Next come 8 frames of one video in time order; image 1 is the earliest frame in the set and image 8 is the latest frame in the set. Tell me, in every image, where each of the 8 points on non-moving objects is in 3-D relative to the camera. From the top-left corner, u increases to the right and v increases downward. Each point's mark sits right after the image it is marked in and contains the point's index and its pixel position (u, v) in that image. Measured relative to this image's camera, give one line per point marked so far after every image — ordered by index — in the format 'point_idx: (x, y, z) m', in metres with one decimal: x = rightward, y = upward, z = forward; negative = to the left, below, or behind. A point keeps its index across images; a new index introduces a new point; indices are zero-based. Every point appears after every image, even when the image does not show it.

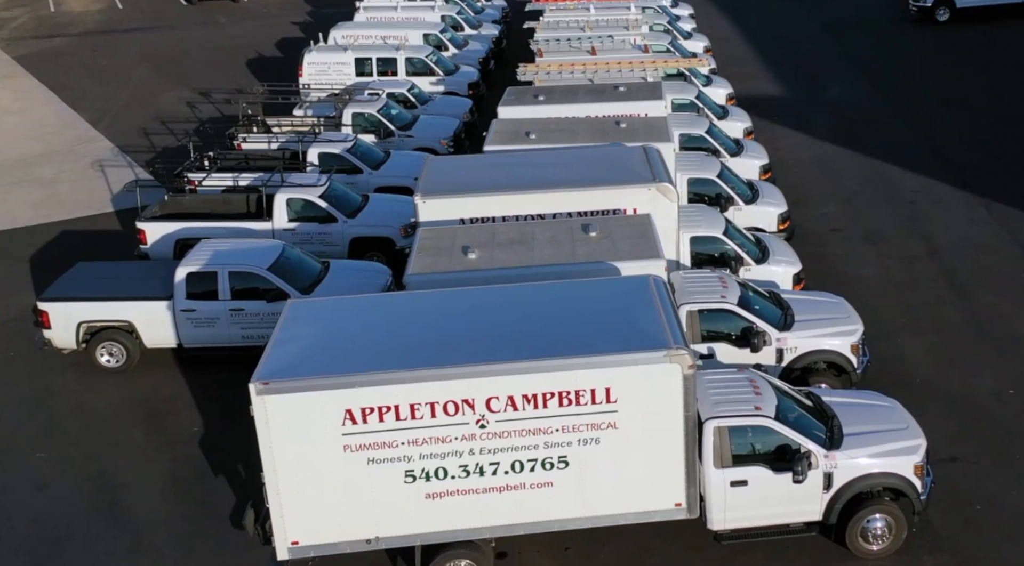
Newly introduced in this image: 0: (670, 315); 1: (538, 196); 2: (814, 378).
0: (+1.7, -0.3, +14.5) m
1: (+0.4, +1.3, +19.5) m
2: (+3.9, -1.2, +17.6) m
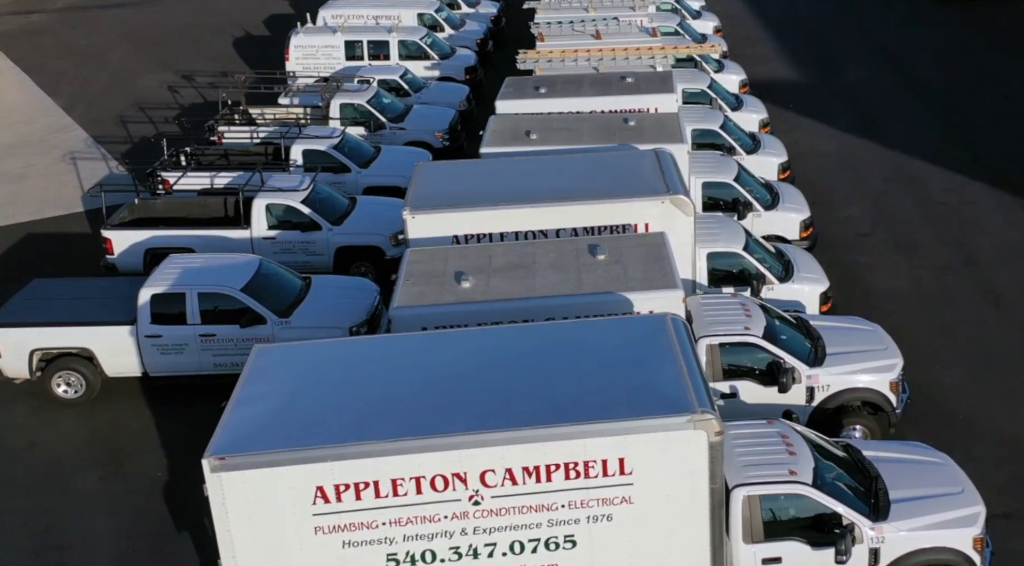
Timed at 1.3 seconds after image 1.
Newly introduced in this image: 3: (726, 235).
0: (+1.7, -0.8, +12.7) m
1: (+0.3, +1.0, +17.6) m
2: (+3.9, -1.6, +15.7) m
3: (+3.0, +0.7, +19.0) m
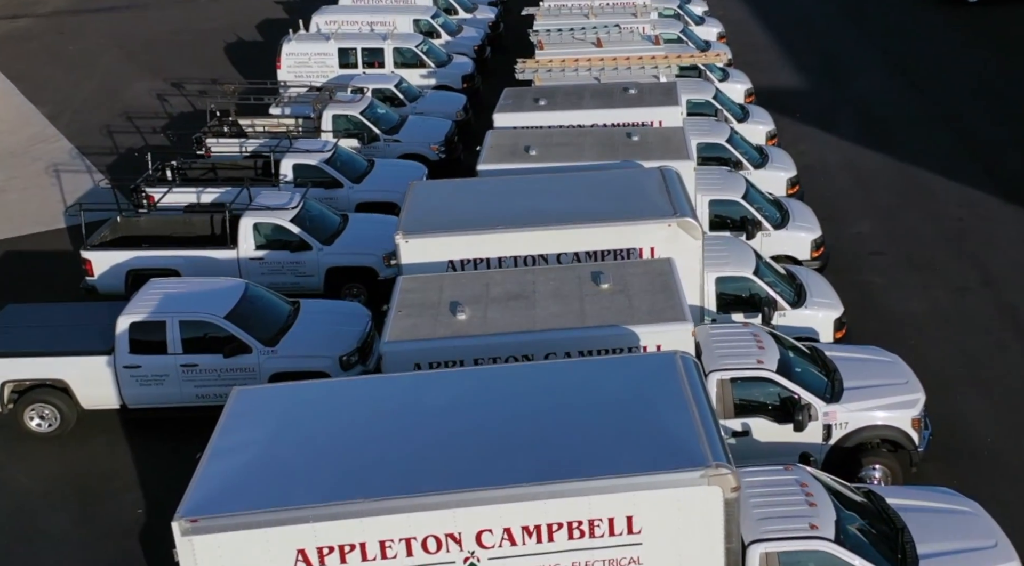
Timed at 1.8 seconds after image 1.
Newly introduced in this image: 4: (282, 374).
0: (+1.7, -1.1, +11.8) m
1: (+0.3, +0.6, +16.7) m
2: (+3.9, -1.9, +14.8) m
3: (+3.0, +0.3, +18.1) m
4: (-2.9, -1.1, +16.9) m
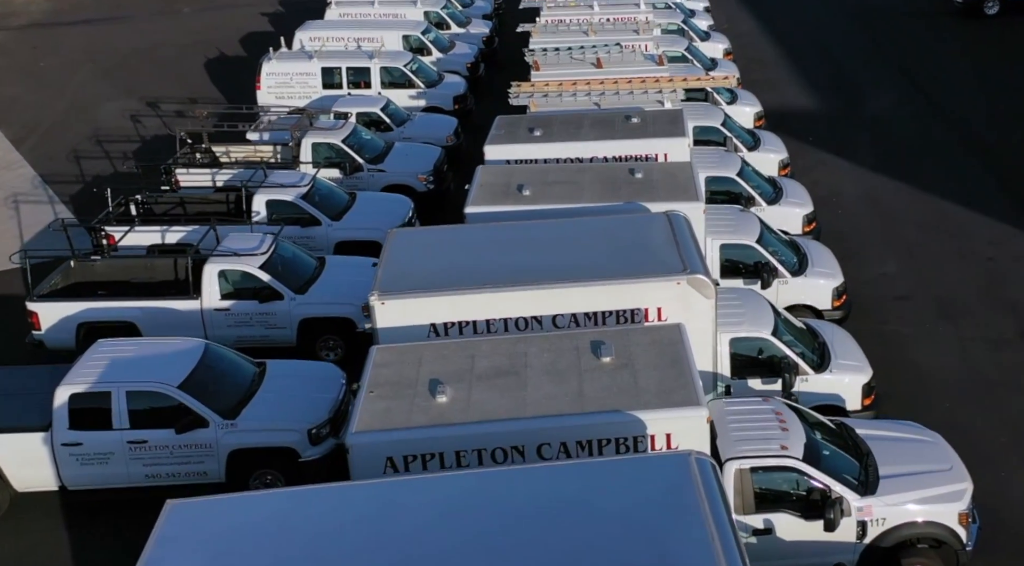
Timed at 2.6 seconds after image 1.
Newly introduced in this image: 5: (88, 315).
0: (+1.6, -1.8, +9.9) m
1: (+0.2, -0.1, +14.8) m
2: (+3.8, -2.6, +13.0) m
3: (+2.9, -0.4, +16.2) m
4: (-3.0, -1.9, +15.0) m
5: (-5.7, -0.4, +18.3) m
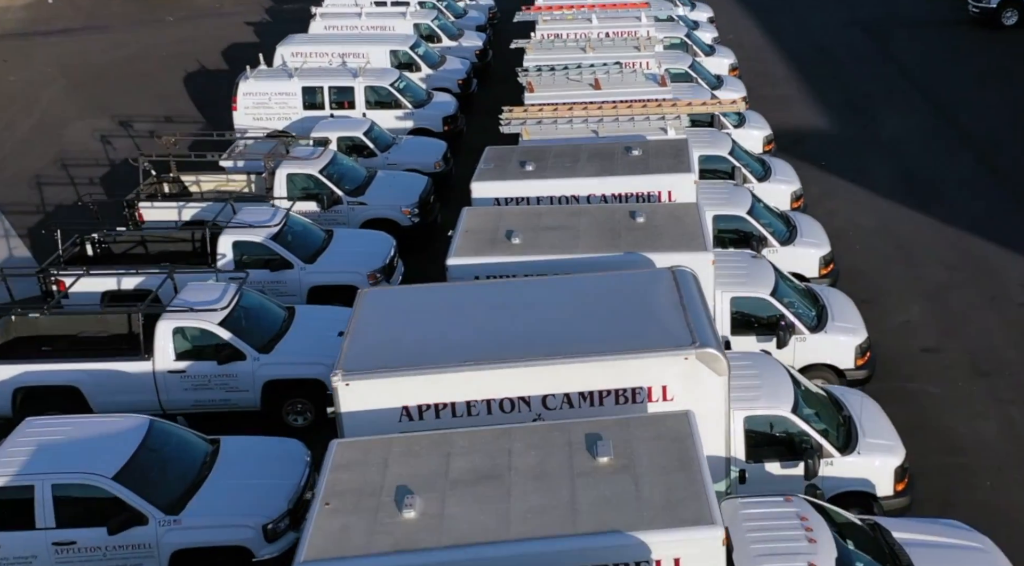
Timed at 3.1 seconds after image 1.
0: (+1.4, -2.5, +8.0) m
1: (+0.1, -0.8, +12.9) m
2: (+3.6, -3.4, +11.1) m
3: (+2.7, -1.1, +14.3) m
4: (-3.1, -2.6, +13.1) m
5: (-5.9, -1.2, +16.4) m
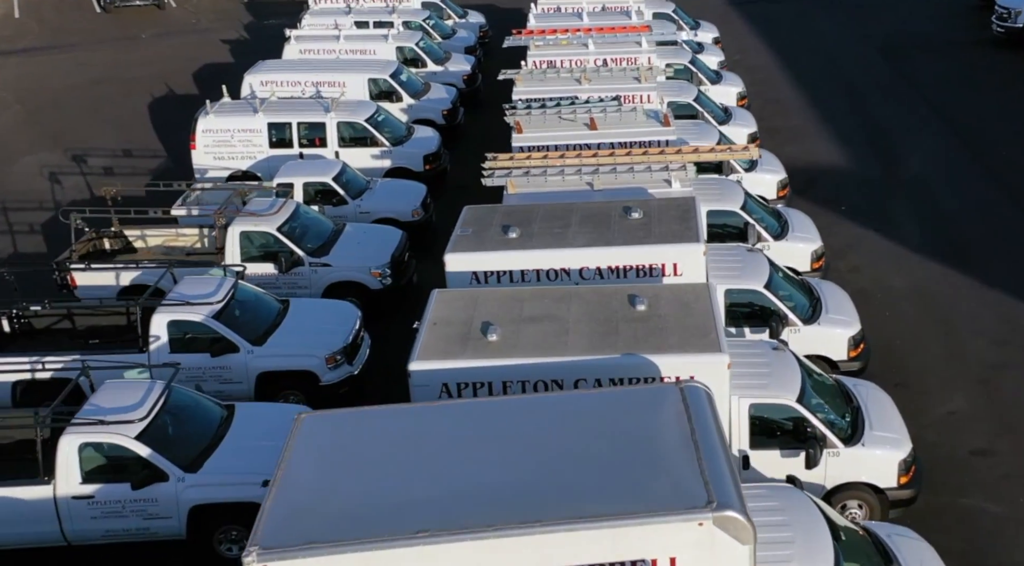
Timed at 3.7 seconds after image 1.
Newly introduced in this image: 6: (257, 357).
0: (+1.1, -3.6, +5.2) m
1: (-0.2, -1.9, +10.1) m
2: (+3.4, -4.5, +8.3) m
3: (+2.5, -2.2, +11.5) m
4: (-3.4, -3.7, +10.3) m
5: (-6.1, -2.2, +13.6) m
6: (-3.3, -0.9, +17.4) m
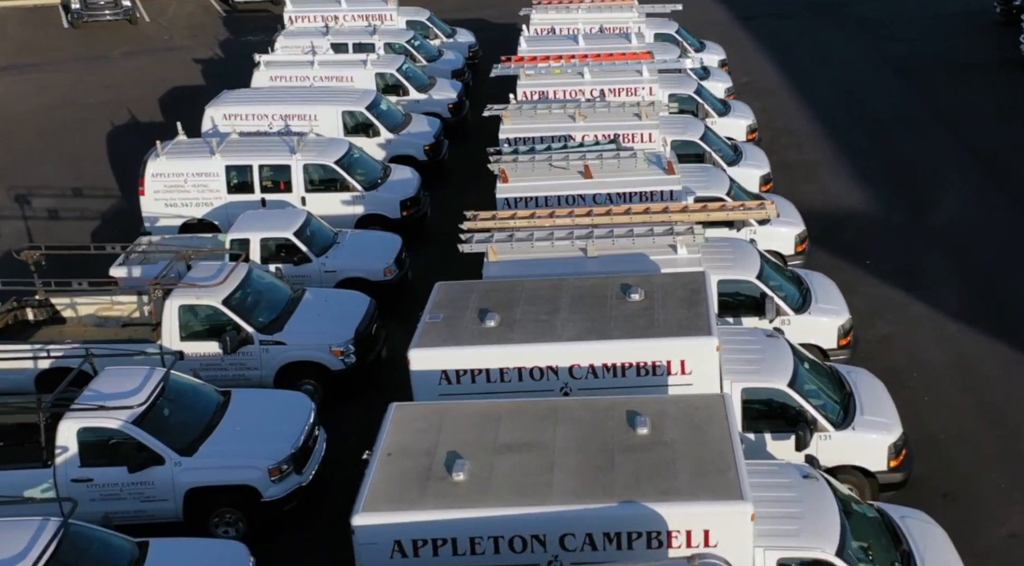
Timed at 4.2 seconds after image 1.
0: (+0.9, -4.7, +2.5) m
1: (-0.4, -3.0, +7.4) m
2: (+3.1, -5.5, +5.5) m
3: (+2.2, -3.3, +8.8) m
4: (-3.6, -4.7, +7.5) m
5: (-6.4, -3.3, +10.8) m
6: (-3.5, -2.0, +14.6) m
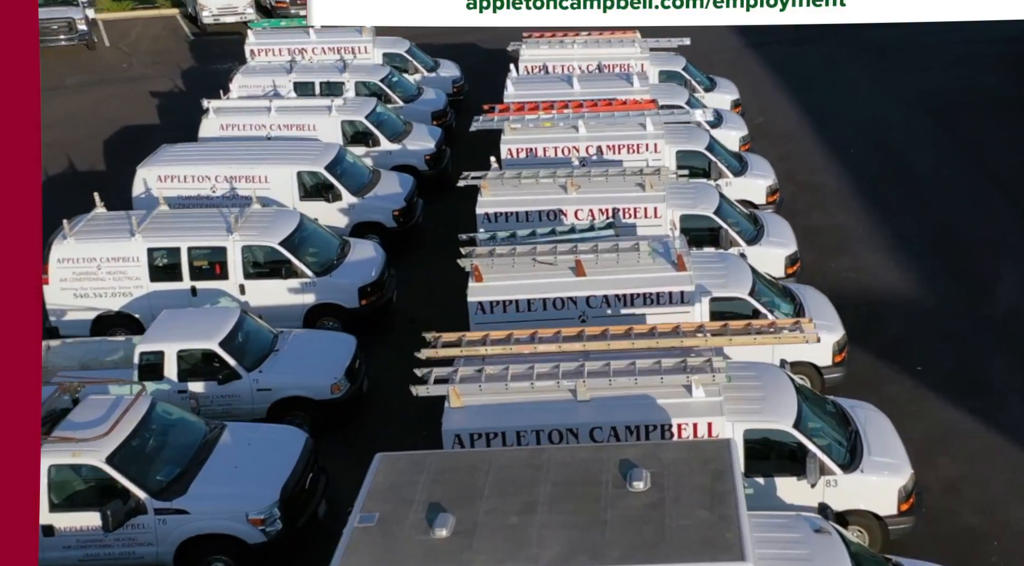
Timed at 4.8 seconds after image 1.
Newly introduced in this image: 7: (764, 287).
0: (+0.5, -6.2, -1.6) m
1: (-0.8, -4.5, +3.4) m
2: (+2.8, -7.1, +1.5) m
3: (+1.9, -4.8, +4.8) m
4: (-4.0, -6.3, +3.5) m
5: (-6.7, -4.8, +6.9) m
6: (-3.9, -3.6, +10.6) m
7: (+3.5, -0.1, +18.7) m
